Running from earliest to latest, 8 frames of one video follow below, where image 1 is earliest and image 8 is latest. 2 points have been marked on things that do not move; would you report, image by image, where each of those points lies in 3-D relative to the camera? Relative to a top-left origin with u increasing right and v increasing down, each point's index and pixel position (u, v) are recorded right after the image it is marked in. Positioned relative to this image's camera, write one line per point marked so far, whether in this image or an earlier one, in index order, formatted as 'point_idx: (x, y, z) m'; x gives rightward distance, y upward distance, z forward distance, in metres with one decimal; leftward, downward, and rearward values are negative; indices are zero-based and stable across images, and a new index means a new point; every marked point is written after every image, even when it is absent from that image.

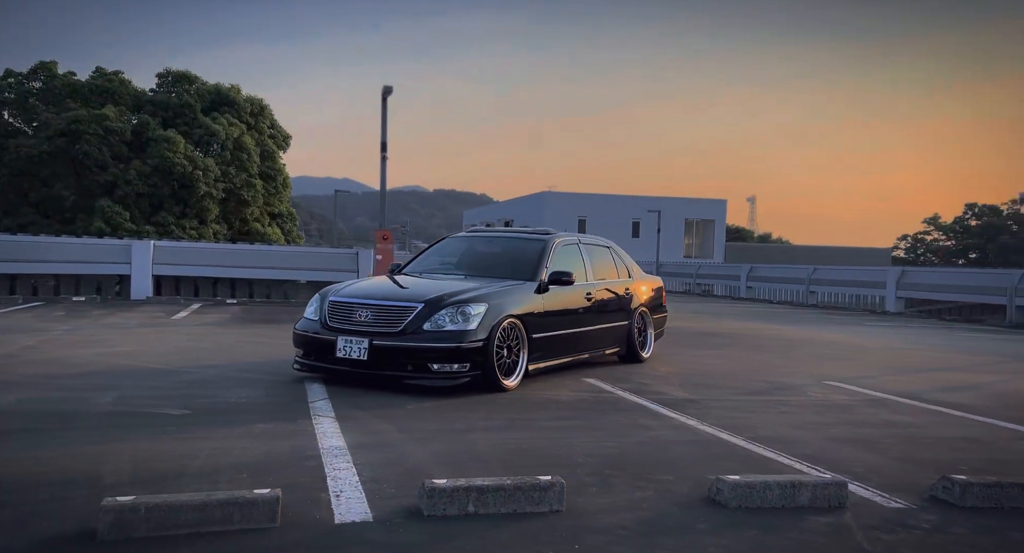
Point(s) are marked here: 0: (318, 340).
0: (-1.8, -0.6, +7.2) m
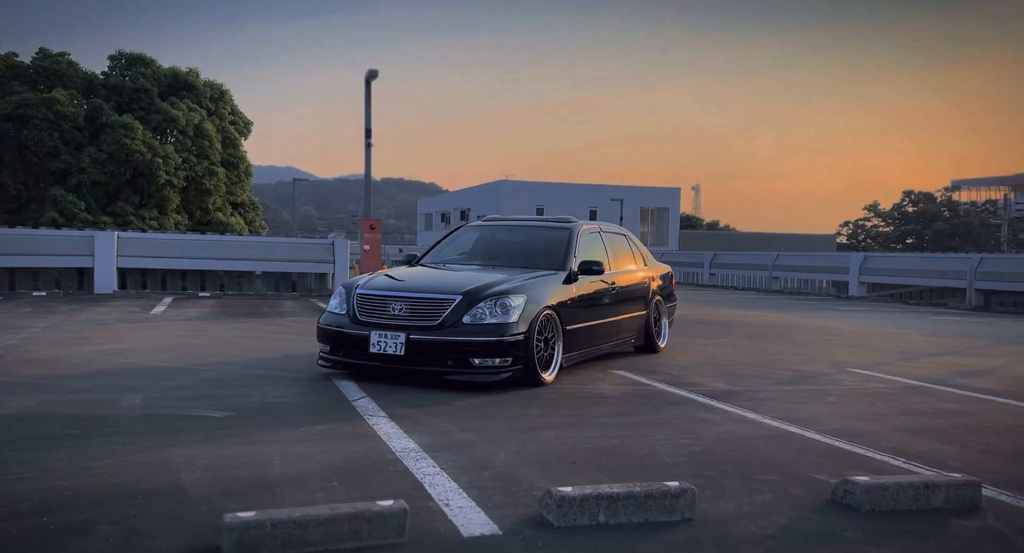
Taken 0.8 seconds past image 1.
0: (-1.5, -0.5, +6.9) m
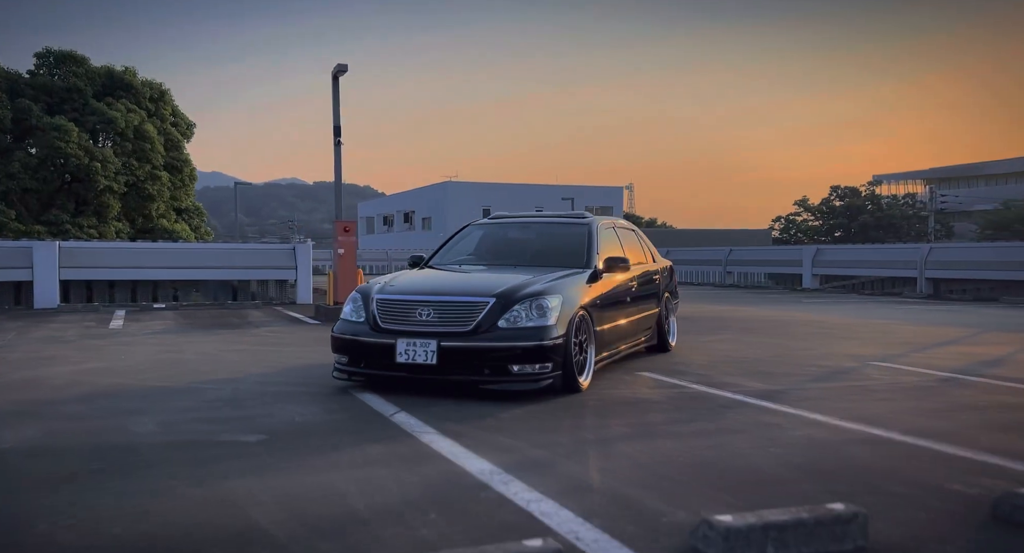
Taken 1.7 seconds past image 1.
0: (-1.2, -0.6, +6.4) m
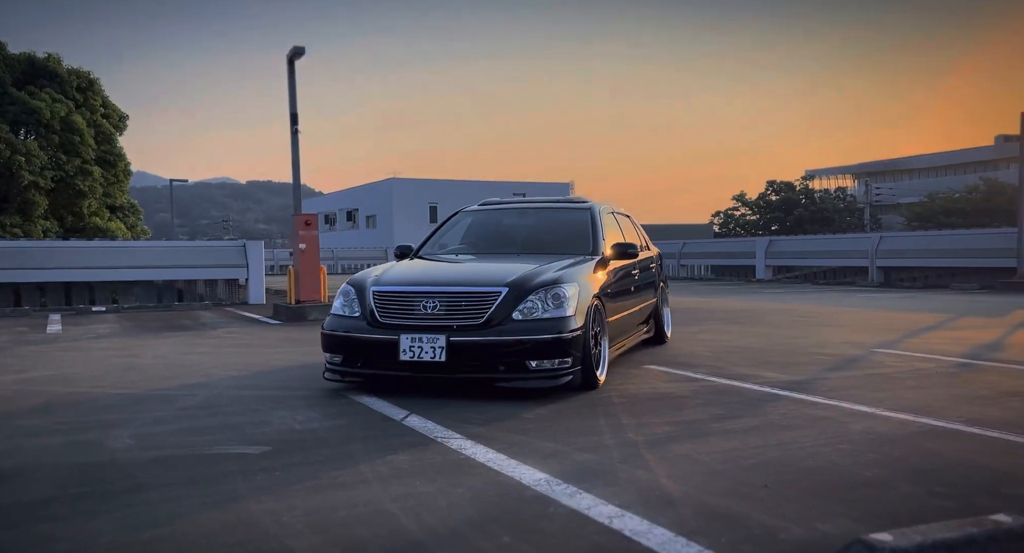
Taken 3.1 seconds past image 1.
0: (-1.1, -0.5, +5.7) m
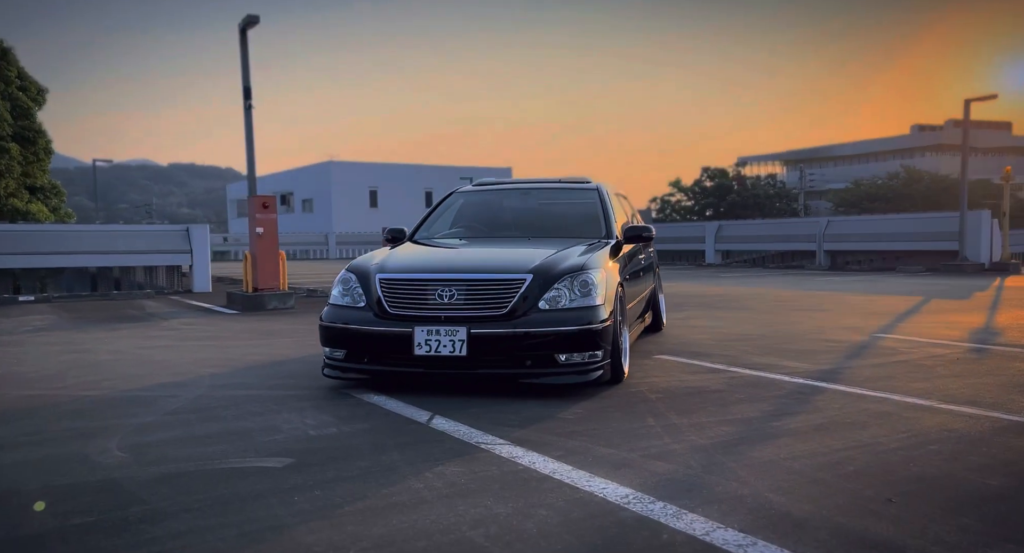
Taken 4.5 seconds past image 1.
0: (-0.9, -0.4, +5.2) m
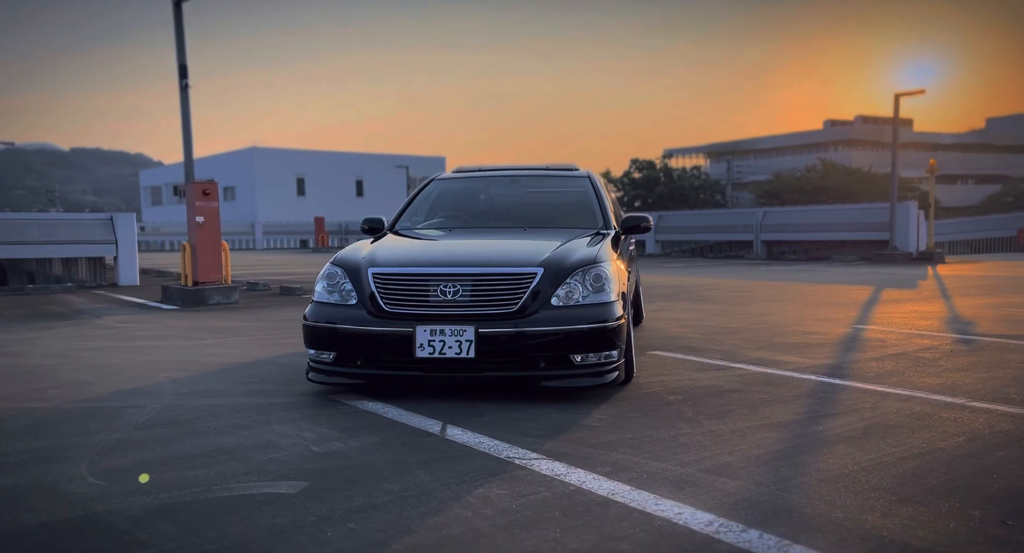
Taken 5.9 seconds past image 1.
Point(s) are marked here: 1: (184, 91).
0: (-0.8, -0.3, +4.7) m
1: (-5.7, +3.2, +13.2) m
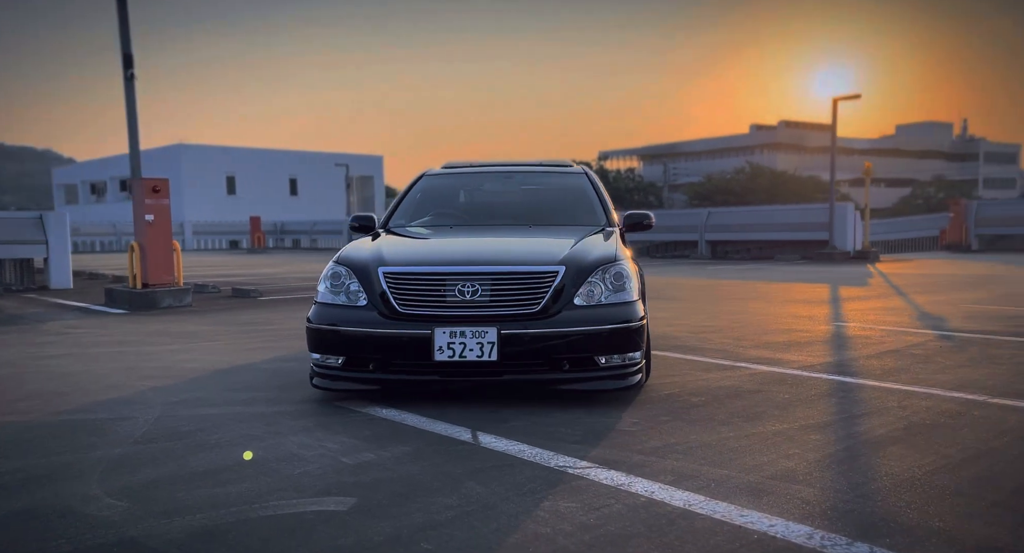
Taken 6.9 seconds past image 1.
0: (-0.7, -0.3, +4.4) m
1: (-6.2, +3.2, +12.5) m
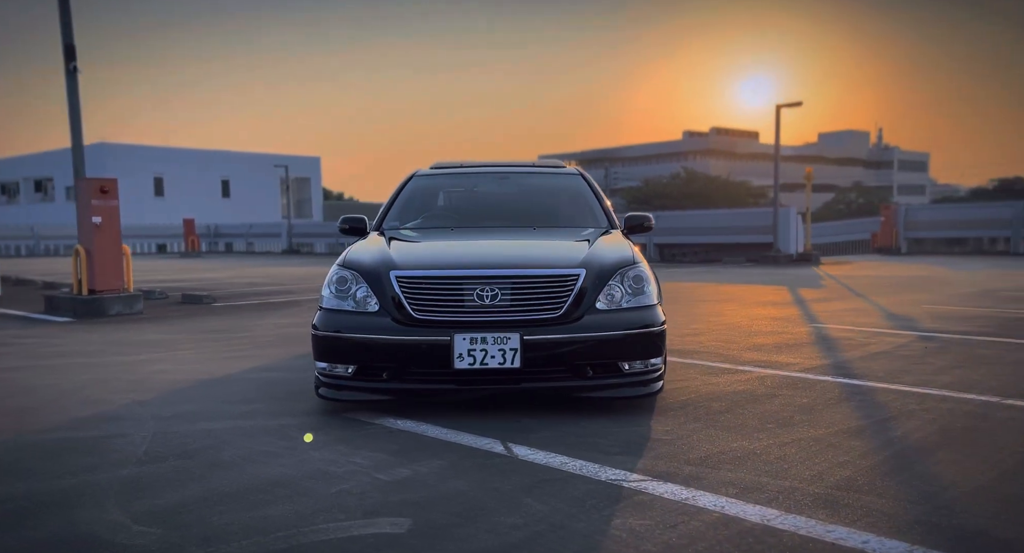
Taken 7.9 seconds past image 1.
0: (-0.6, -0.4, +4.1) m
1: (-6.8, +3.1, +11.8) m
